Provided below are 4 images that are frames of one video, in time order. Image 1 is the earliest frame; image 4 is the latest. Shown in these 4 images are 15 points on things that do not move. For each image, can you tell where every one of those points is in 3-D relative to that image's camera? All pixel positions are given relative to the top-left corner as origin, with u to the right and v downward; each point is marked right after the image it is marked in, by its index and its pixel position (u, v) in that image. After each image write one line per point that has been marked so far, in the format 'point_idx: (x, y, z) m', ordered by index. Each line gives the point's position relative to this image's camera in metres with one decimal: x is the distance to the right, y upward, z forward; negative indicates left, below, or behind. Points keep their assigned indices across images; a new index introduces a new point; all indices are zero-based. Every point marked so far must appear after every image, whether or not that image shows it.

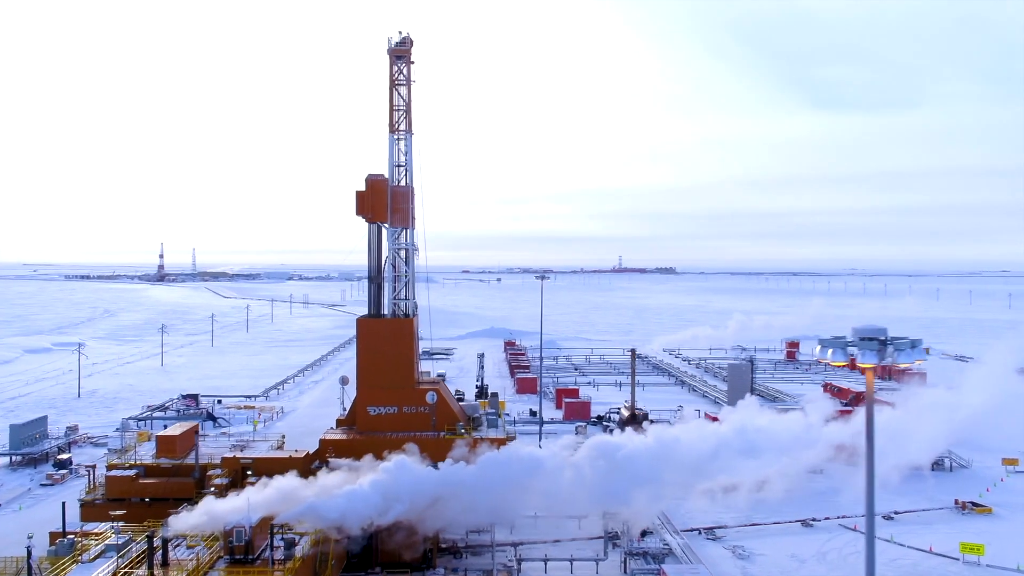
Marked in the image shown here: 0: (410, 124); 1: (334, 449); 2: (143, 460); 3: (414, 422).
0: (-2.0, +3.1, +12.4) m
1: (-3.0, -2.7, +10.9) m
2: (-6.4, -2.9, +11.1) m
3: (-1.8, -2.4, +11.7) m
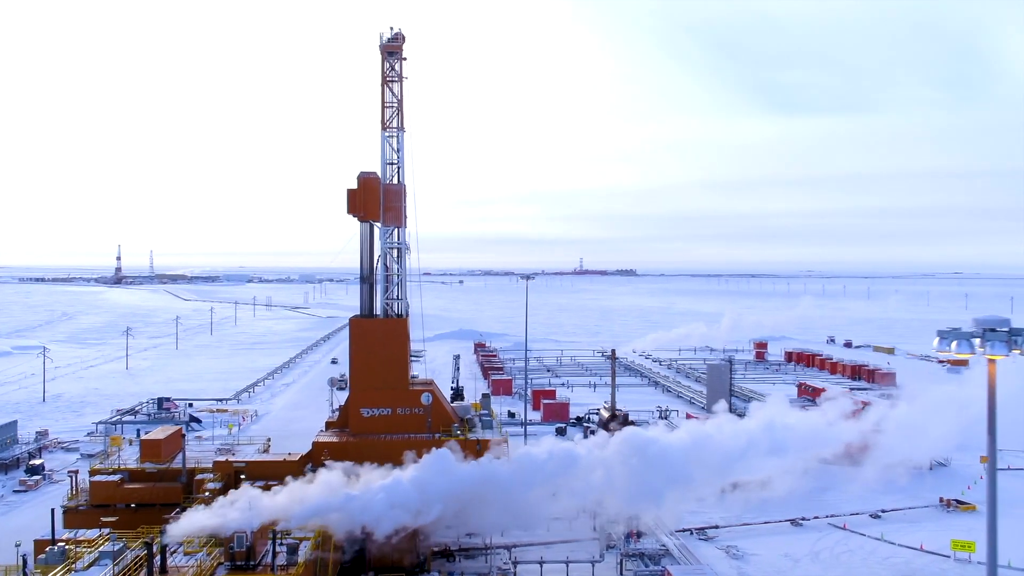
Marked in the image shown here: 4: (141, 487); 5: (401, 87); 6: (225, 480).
0: (-2.0, +3.1, +12.2) m
1: (-3.0, -2.6, +10.6) m
2: (-6.4, -2.9, +10.8) m
3: (-1.9, -2.4, +11.4) m
4: (-5.8, -3.1, +10.2) m
5: (-2.1, +3.7, +12.1) m
6: (-4.4, -3.0, +10.2) m
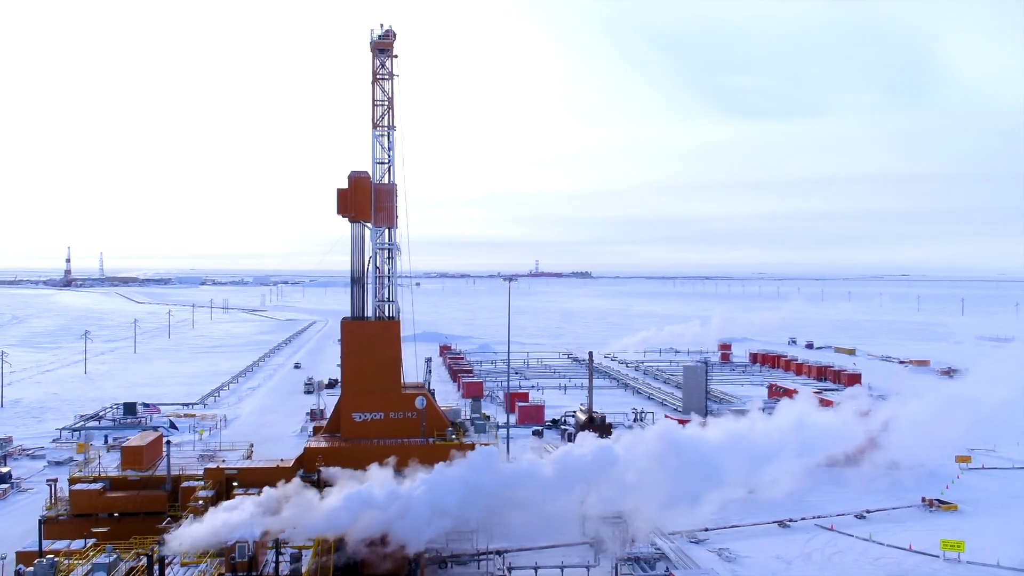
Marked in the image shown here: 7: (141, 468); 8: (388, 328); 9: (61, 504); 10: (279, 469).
0: (-2.1, +3.1, +11.9) m
1: (-2.9, -2.7, +10.3) m
2: (-6.4, -2.9, +10.4) m
3: (-1.9, -2.4, +11.2) m
4: (-5.8, -3.1, +9.8) m
5: (-2.1, +3.7, +11.9) m
6: (-4.4, -3.0, +9.8) m
7: (-5.9, -2.9, +10.4) m
8: (-2.1, -0.7, +11.1) m
9: (-7.0, -3.4, +10.2) m
10: (-3.5, -2.7, +9.9) m
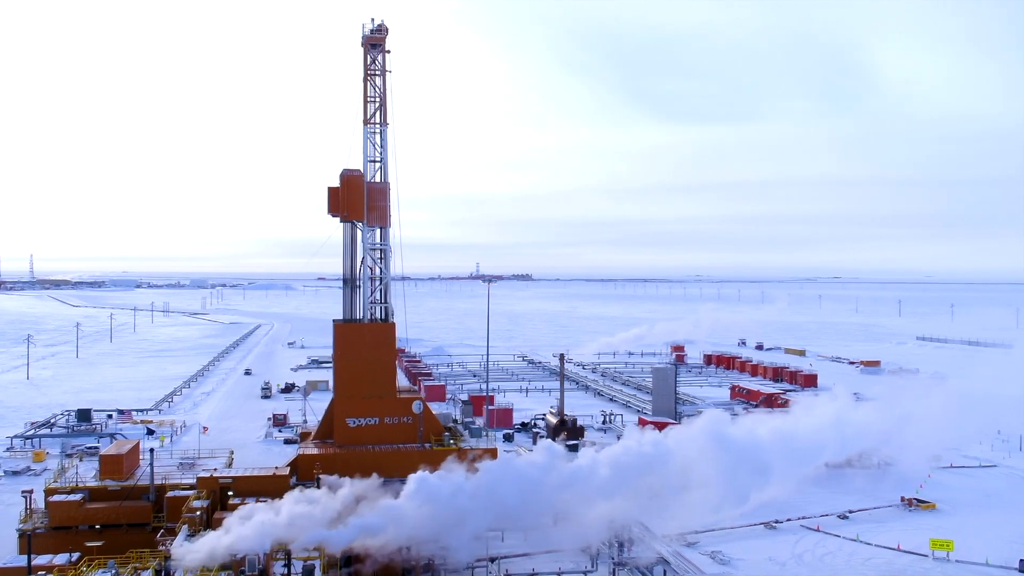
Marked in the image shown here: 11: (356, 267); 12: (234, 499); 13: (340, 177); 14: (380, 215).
0: (-2.0, +3.1, +11.6) m
1: (-2.8, -2.7, +9.9) m
2: (-6.2, -2.9, +9.8) m
3: (-1.8, -2.4, +10.8) m
4: (-5.6, -3.1, +9.3) m
5: (-2.0, +3.7, +11.6) m
6: (-4.3, -3.0, +9.4) m
7: (-5.8, -2.9, +9.9) m
8: (-2.0, -0.7, +10.8) m
9: (-6.8, -3.4, +9.6) m
10: (-3.4, -2.7, +9.5) m
11: (-2.6, +0.4, +11.4) m
12: (-4.0, -3.0, +9.5) m
13: (-2.8, +1.9, +11.3) m
14: (-2.2, +1.3, +11.3) m
